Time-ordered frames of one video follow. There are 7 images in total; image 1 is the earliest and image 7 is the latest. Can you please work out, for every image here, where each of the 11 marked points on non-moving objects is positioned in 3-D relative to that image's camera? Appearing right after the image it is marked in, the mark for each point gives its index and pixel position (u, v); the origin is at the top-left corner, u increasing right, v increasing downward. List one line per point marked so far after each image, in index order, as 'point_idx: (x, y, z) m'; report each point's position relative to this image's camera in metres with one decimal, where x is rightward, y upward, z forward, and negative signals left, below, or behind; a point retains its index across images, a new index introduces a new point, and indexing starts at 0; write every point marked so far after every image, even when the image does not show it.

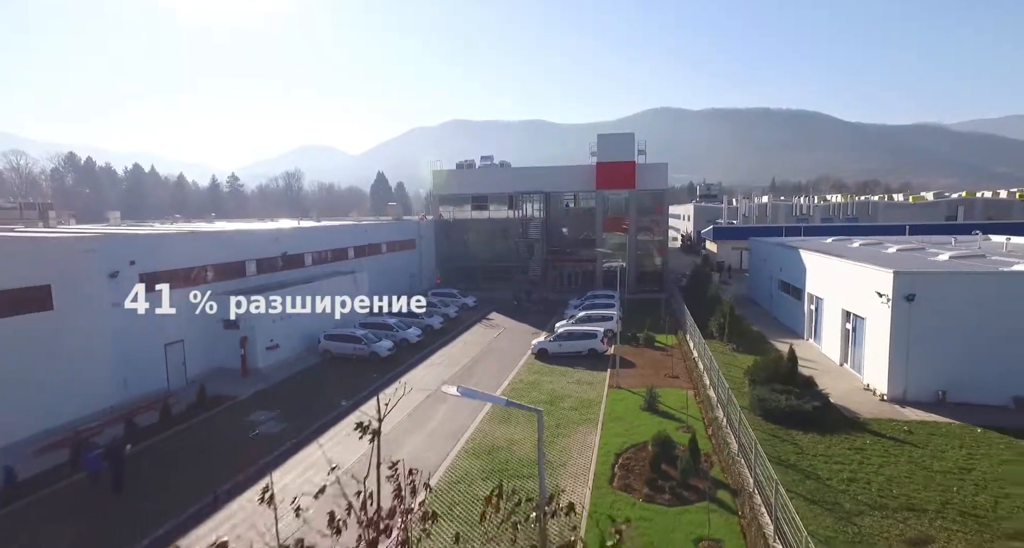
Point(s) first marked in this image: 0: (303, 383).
0: (-4.9, -2.5, +13.2) m
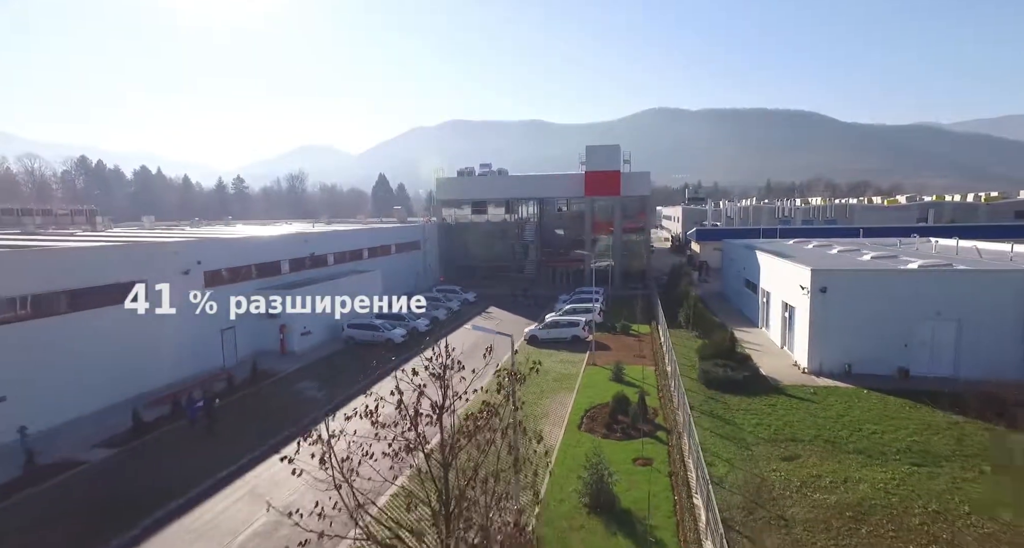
0: (-5.0, -2.4, +15.9) m
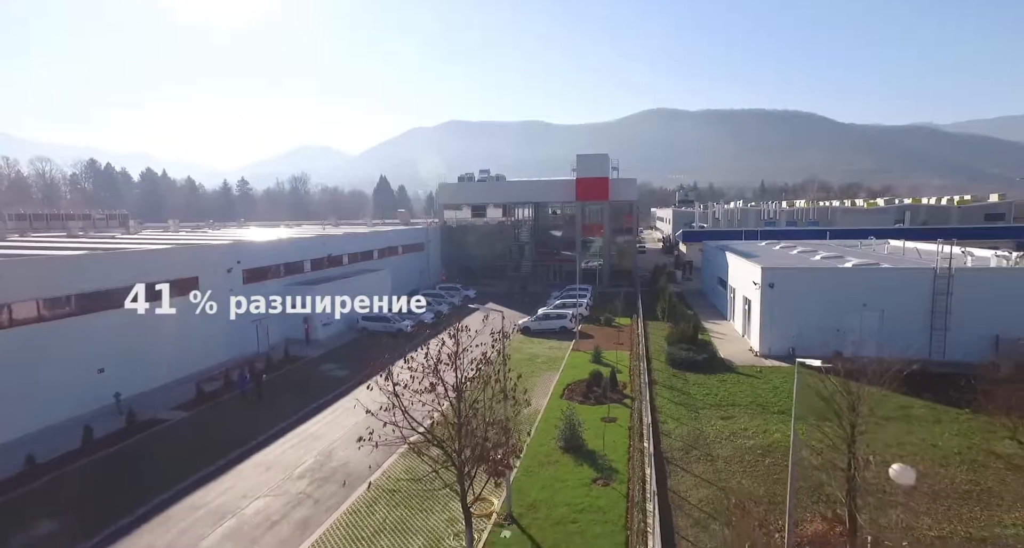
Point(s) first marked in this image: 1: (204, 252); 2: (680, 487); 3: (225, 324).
0: (-5.2, -2.4, +18.3) m
1: (-8.1, +0.8, +15.4) m
2: (+2.5, -3.1, +8.3) m
3: (-8.3, -1.4, +16.4) m
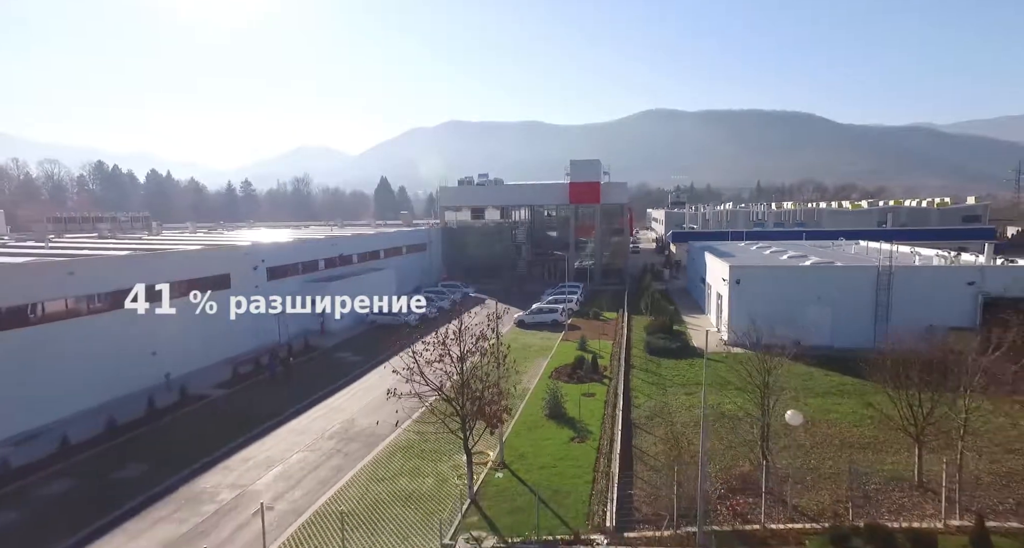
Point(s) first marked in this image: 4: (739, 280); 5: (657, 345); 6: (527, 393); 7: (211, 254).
0: (-5.3, -2.3, +20.2) m
1: (-8.2, +0.8, +17.3) m
2: (+2.4, -3.1, +10.3) m
3: (-8.5, -1.4, +18.3) m
4: (+7.0, -0.2, +17.3) m
5: (+4.3, -2.1, +17.0) m
6: (+0.4, -2.8, +13.2) m
7: (-9.0, +0.5, +16.8) m
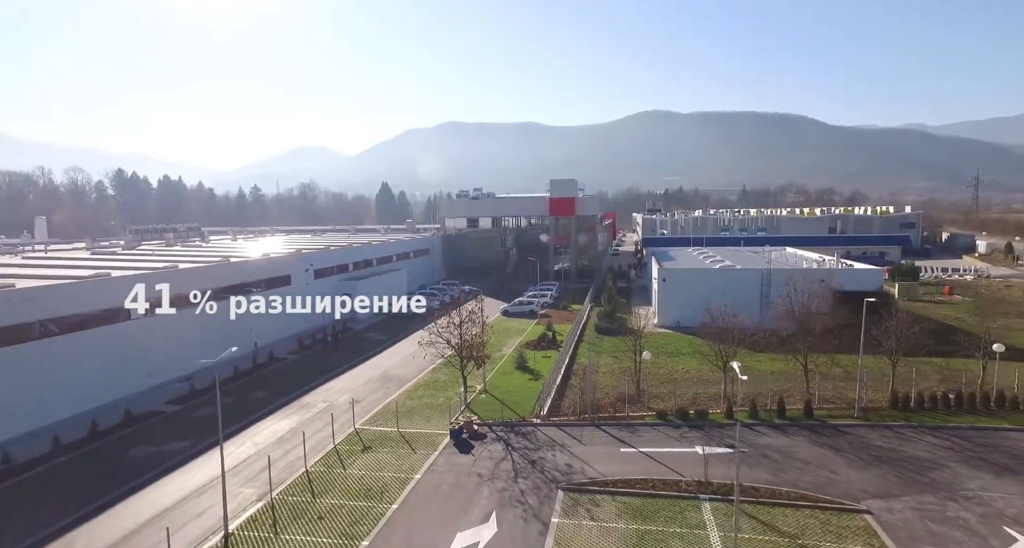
0: (-5.9, -2.3, +26.4) m
1: (-8.8, +0.8, +23.5) m
2: (+1.8, -3.1, +16.5) m
3: (-9.1, -1.4, +24.4) m
4: (+6.4, -0.2, +23.5) m
5: (+3.7, -2.2, +23.2) m
6: (-0.2, -2.8, +19.4) m
7: (-9.6, +0.5, +22.9) m
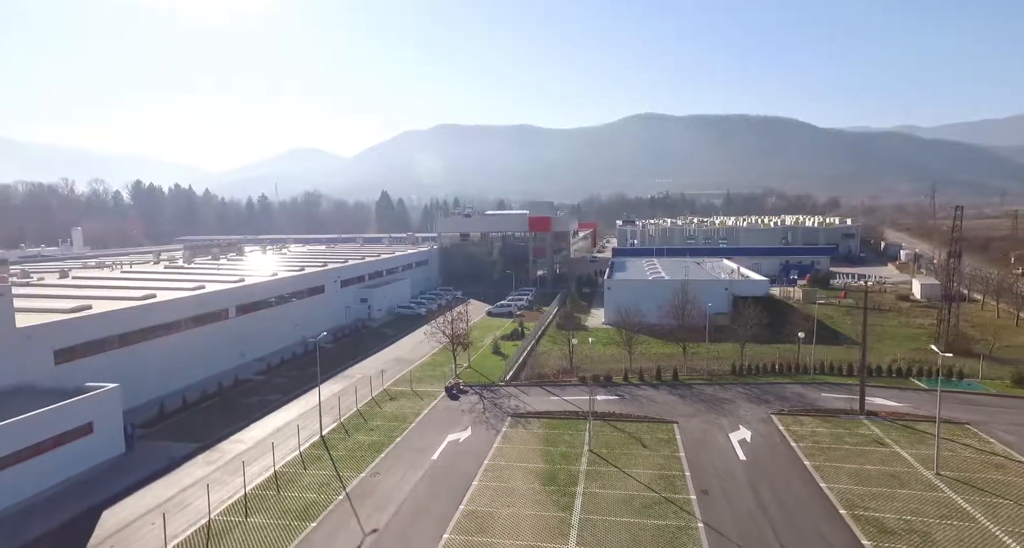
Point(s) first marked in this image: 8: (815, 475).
0: (-7.0, -2.9, +33.4) m
1: (-9.9, +0.3, +30.5) m
2: (+0.8, -3.6, +23.6) m
3: (-10.1, -1.9, +31.5) m
4: (+5.3, -0.7, +30.7) m
5: (+2.7, -2.7, +30.3) m
6: (-1.2, -3.4, +26.5) m
7: (-10.6, 0.0, +29.9) m
8: (+6.7, -4.4, +12.4) m
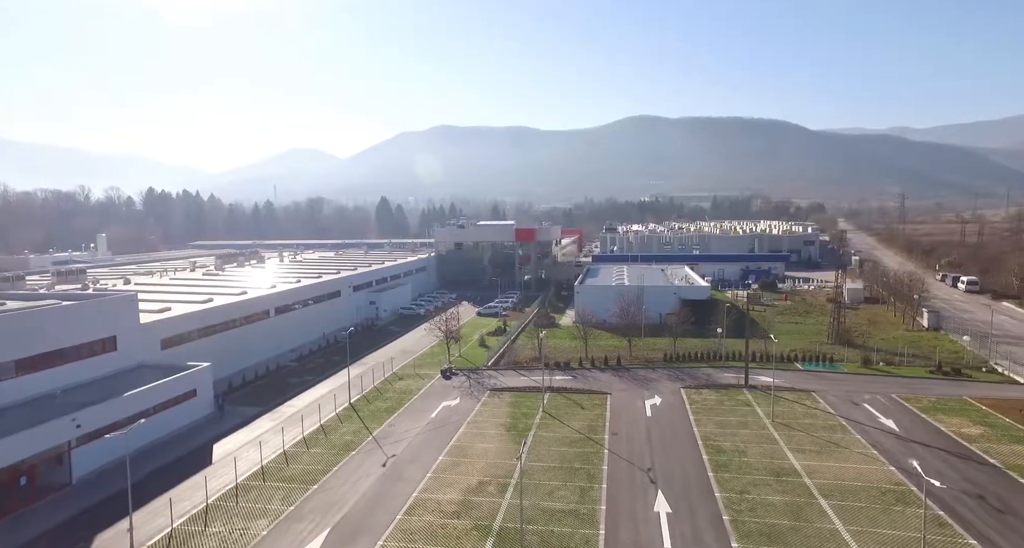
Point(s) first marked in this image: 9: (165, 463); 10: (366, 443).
0: (-7.9, -3.3, +39.1) m
1: (-10.8, -0.2, +36.1) m
2: (-0.1, -4.0, +29.2) m
3: (-11.1, -2.4, +37.1) m
4: (+4.4, -1.1, +36.4) m
5: (+1.8, -3.1, +36.0) m
6: (-2.1, -3.8, +32.2) m
7: (-11.5, -0.4, +35.6) m
8: (+5.8, -4.8, +18.1) m
9: (-9.8, -5.3, +15.8) m
10: (-4.5, -5.2, +17.2) m
